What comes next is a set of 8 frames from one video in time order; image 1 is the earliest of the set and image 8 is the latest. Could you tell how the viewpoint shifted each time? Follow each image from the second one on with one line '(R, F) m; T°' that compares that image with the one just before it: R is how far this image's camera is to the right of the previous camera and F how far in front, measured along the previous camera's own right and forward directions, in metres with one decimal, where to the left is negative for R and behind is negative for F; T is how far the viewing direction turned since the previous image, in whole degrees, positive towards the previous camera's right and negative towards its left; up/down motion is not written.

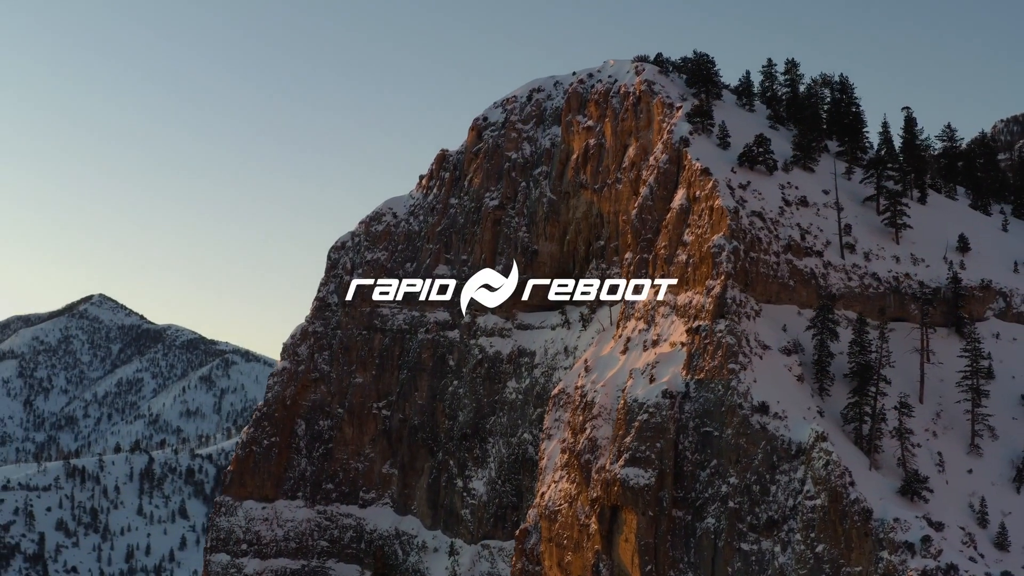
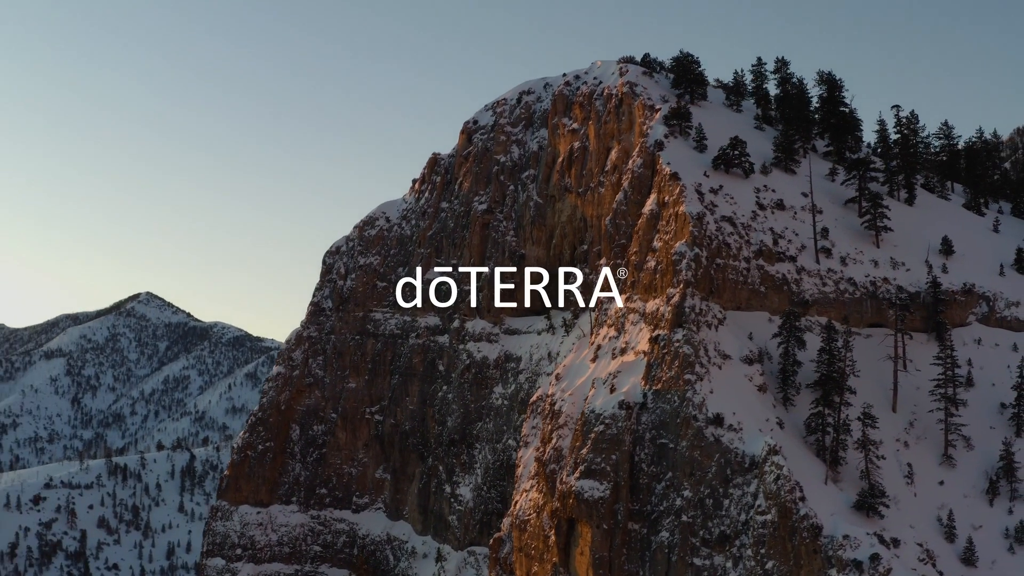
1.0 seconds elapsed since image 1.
(+4.7, +0.8) m; -2°
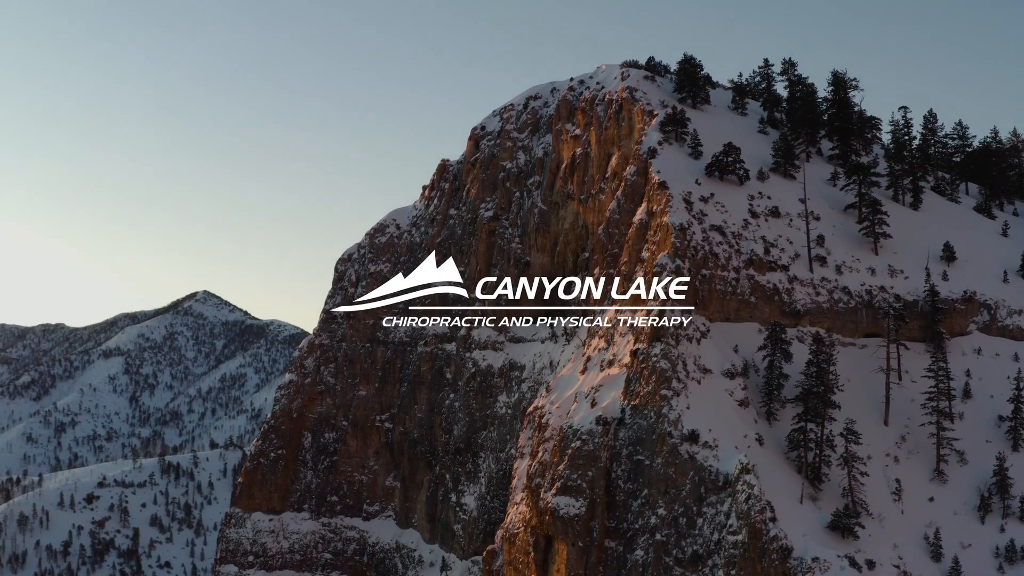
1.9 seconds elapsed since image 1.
(+4.0, +0.6) m; -3°
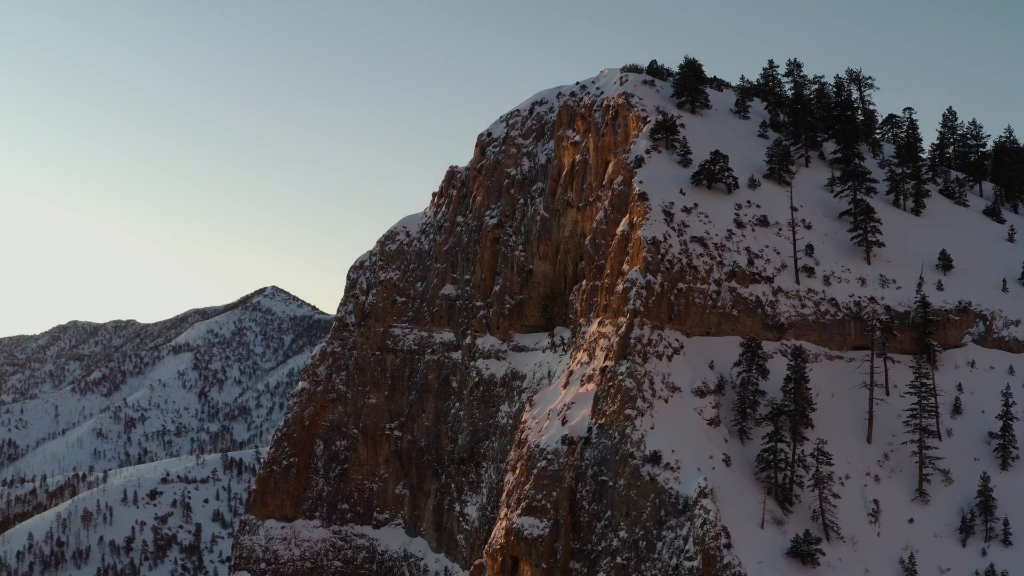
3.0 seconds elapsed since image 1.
(+5.1, +0.8) m; -3°
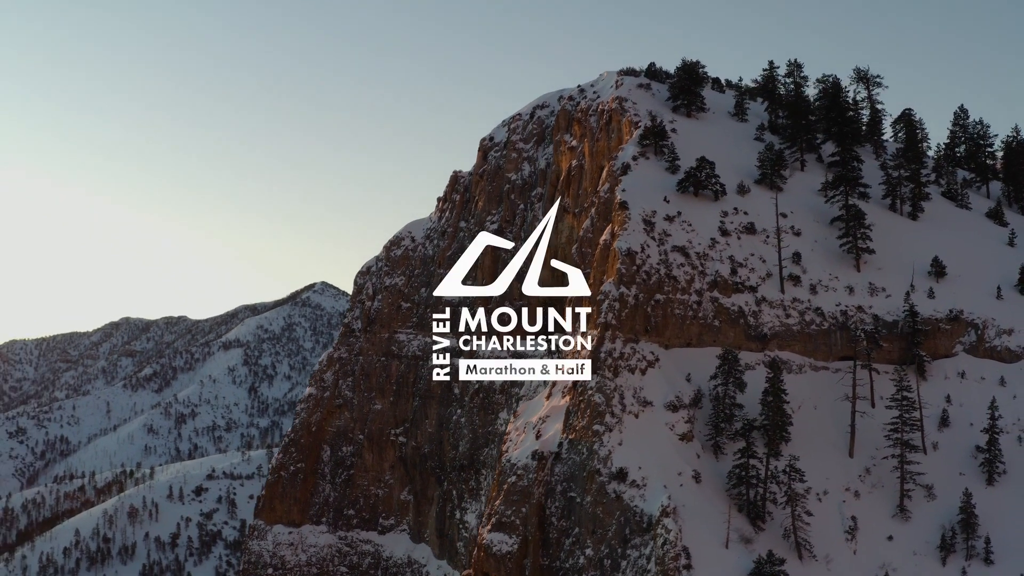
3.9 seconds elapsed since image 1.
(+3.9, +0.6) m; -2°
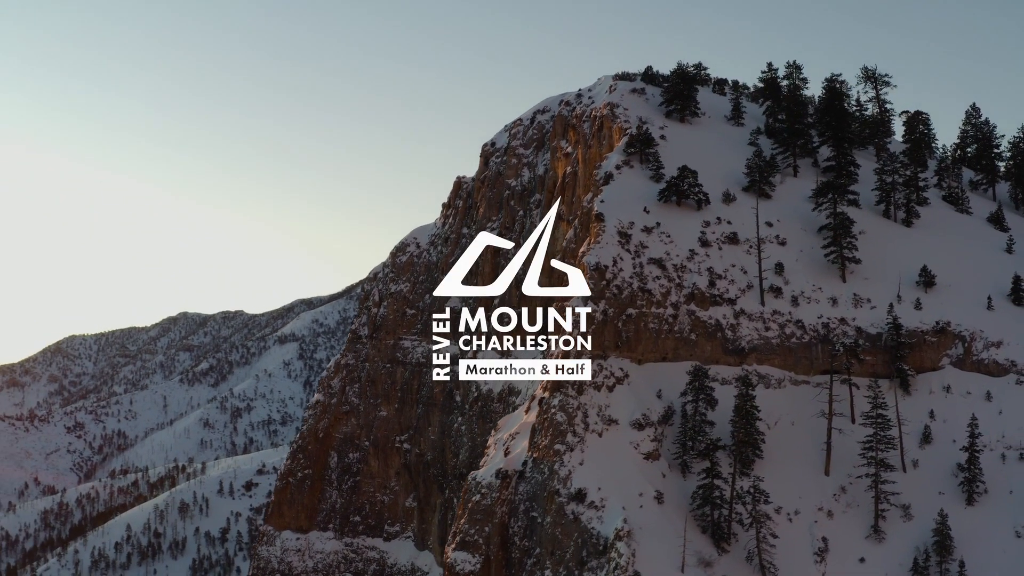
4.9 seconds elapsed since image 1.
(+4.5, +0.7) m; -3°
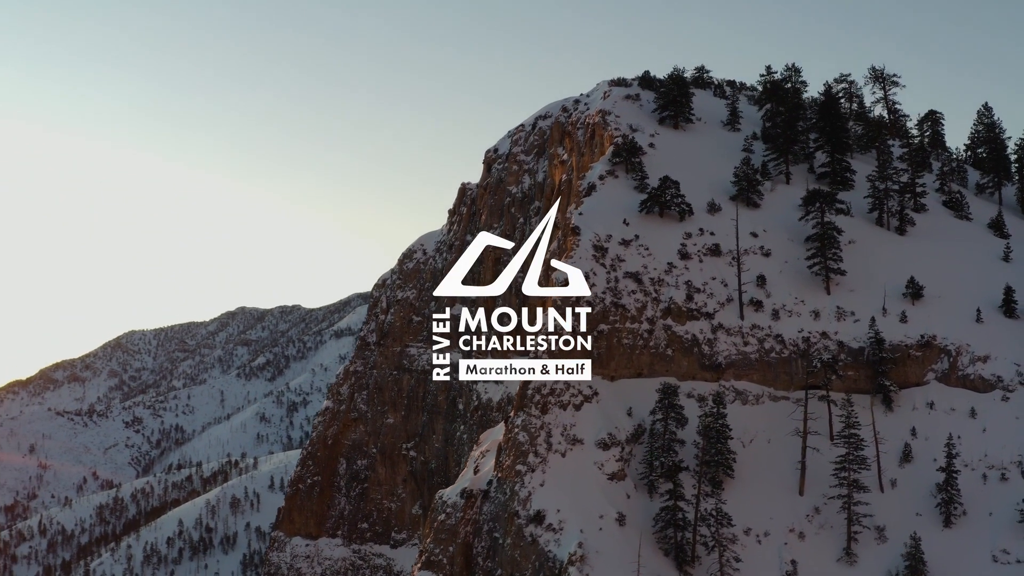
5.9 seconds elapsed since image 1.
(+4.4, +0.6) m; -3°
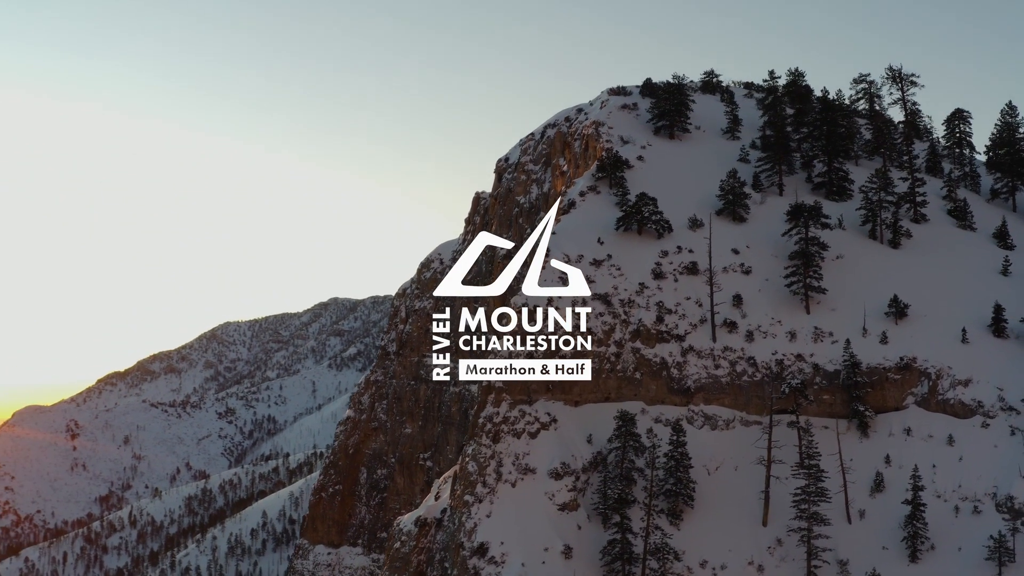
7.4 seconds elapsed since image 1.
(+6.6, +0.8) m; -4°
